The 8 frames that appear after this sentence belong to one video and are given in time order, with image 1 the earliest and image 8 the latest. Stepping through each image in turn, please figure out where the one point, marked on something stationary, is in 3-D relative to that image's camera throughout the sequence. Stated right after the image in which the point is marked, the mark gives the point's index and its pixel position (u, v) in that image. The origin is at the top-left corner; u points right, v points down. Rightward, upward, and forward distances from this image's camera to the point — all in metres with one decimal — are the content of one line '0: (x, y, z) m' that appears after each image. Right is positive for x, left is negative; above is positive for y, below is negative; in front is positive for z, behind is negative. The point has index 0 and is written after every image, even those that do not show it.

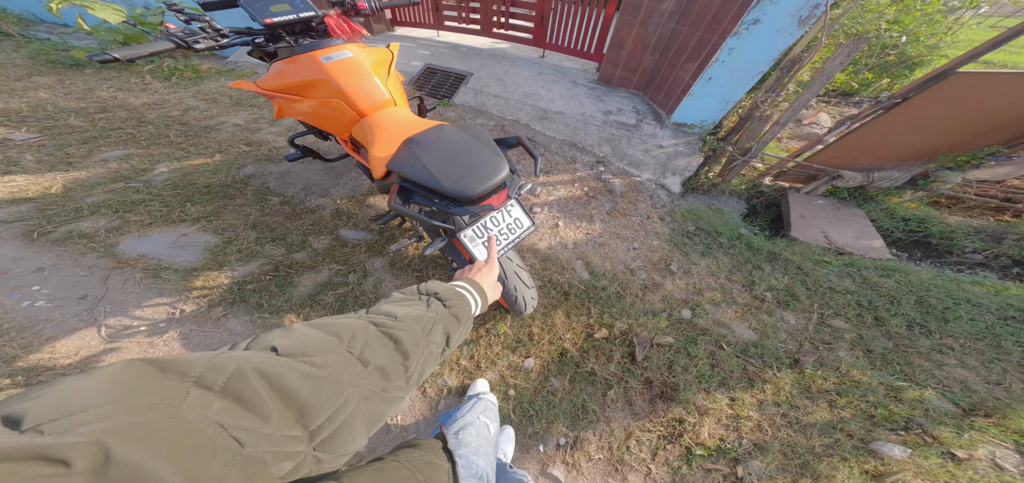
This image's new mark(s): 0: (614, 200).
0: (+0.9, +0.4, +2.4) m
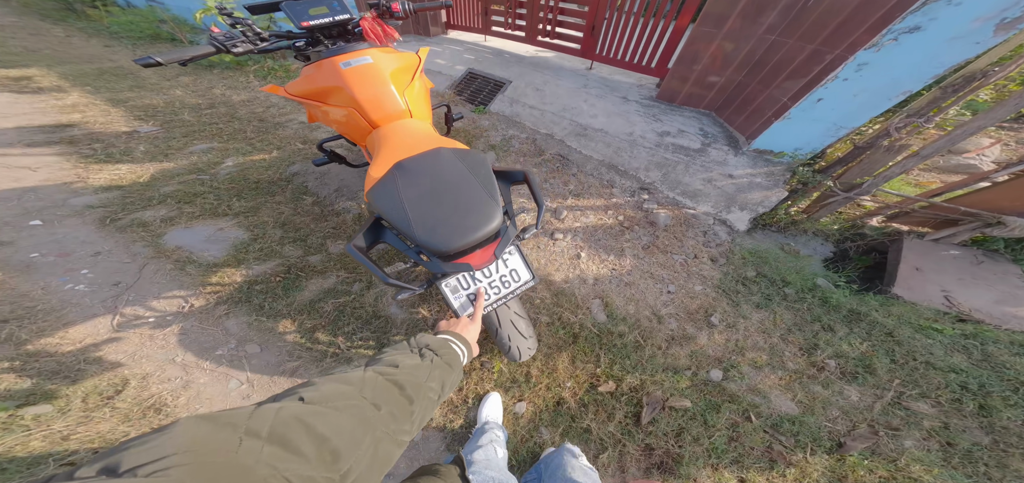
0: (+1.1, +0.1, +2.1) m
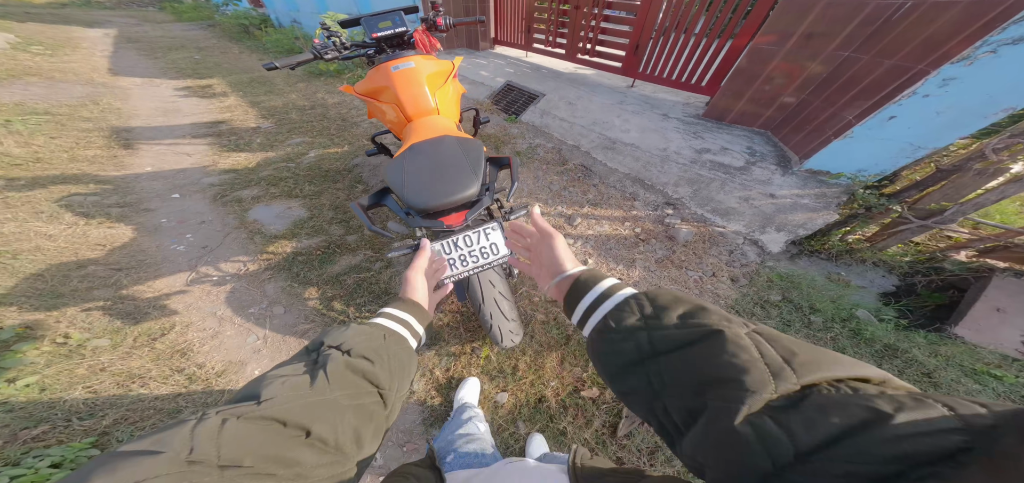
0: (+1.1, 0.0, +2.0) m
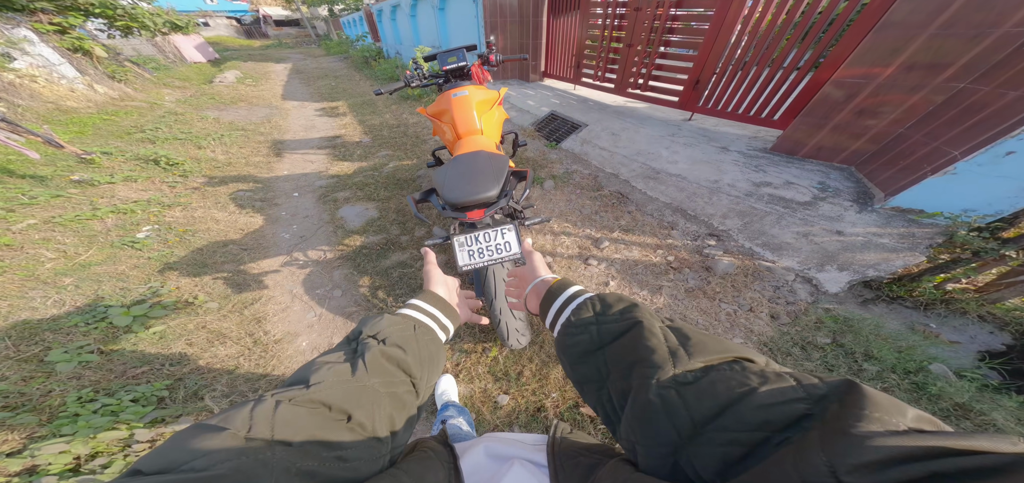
0: (+1.3, -0.2, +1.8) m
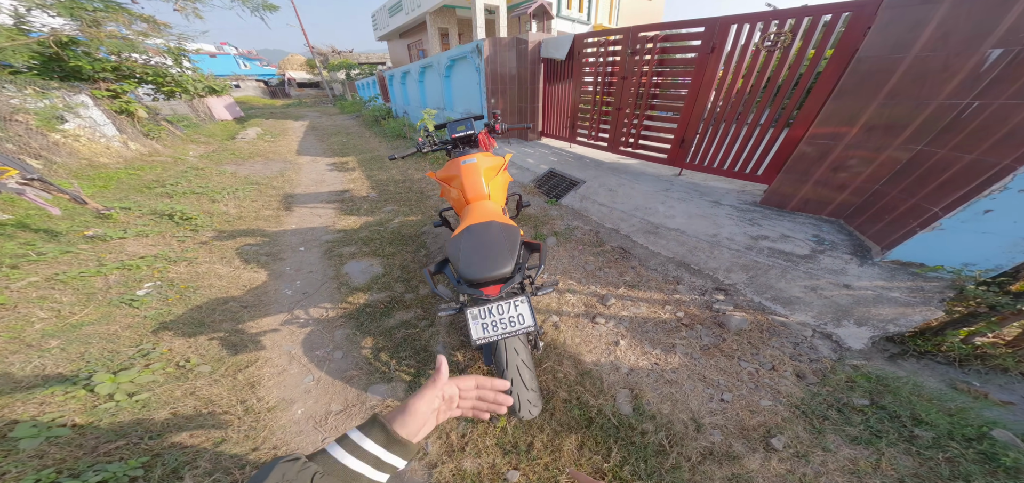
0: (+1.3, -0.6, +1.8) m
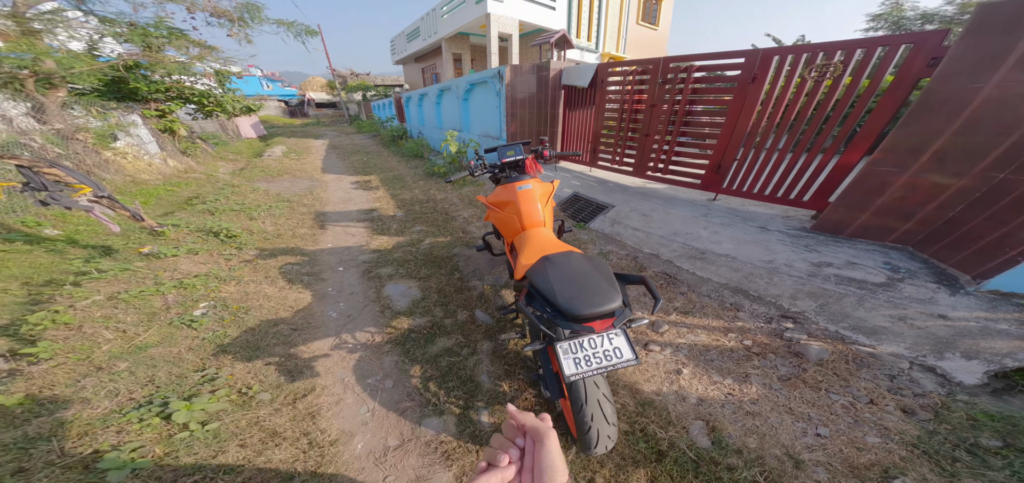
0: (+1.7, -0.7, +1.7) m
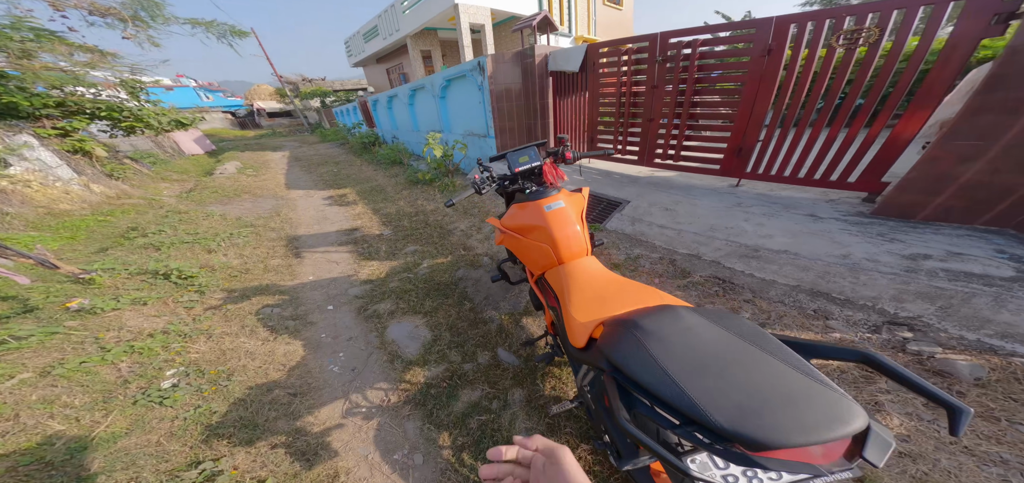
0: (+2.2, -0.7, +1.4) m
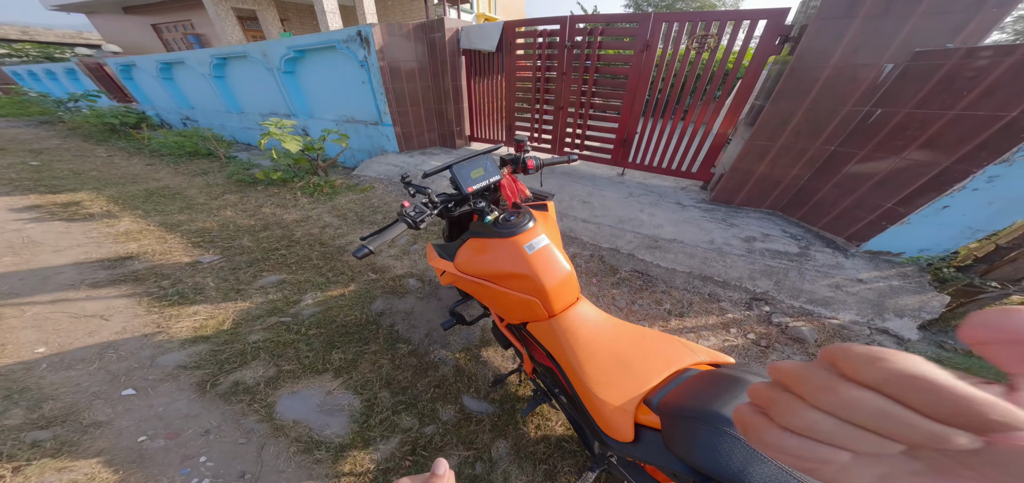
0: (+2.1, -0.8, +2.0) m
